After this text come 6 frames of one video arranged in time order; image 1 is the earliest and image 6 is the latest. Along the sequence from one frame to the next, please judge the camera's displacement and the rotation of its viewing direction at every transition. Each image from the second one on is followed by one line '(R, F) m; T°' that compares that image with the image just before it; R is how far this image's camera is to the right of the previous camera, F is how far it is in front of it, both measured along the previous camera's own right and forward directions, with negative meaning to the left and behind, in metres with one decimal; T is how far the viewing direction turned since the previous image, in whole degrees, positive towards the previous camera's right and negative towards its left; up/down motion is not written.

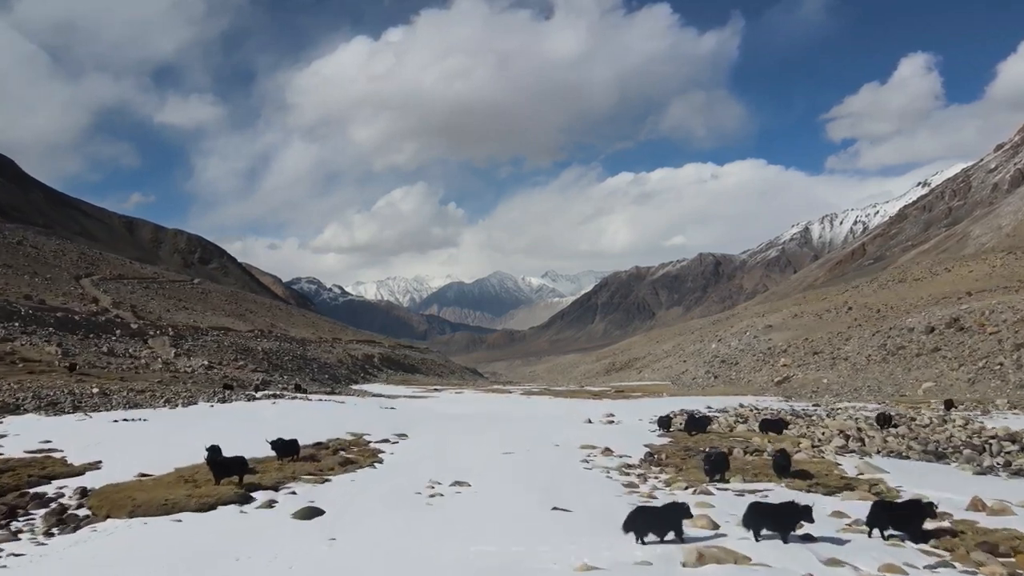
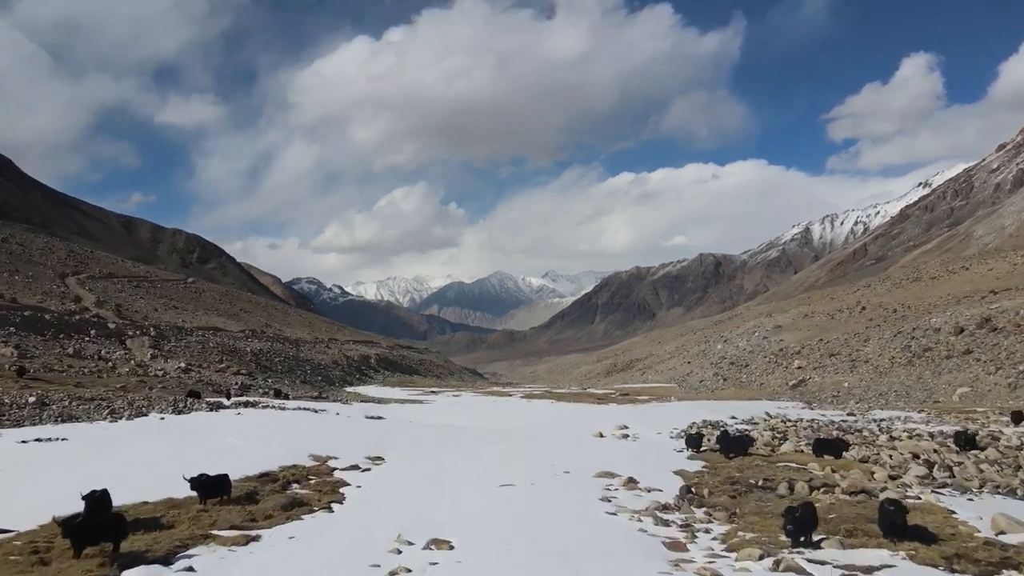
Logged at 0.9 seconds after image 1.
(0.0, +2.1) m; 0°
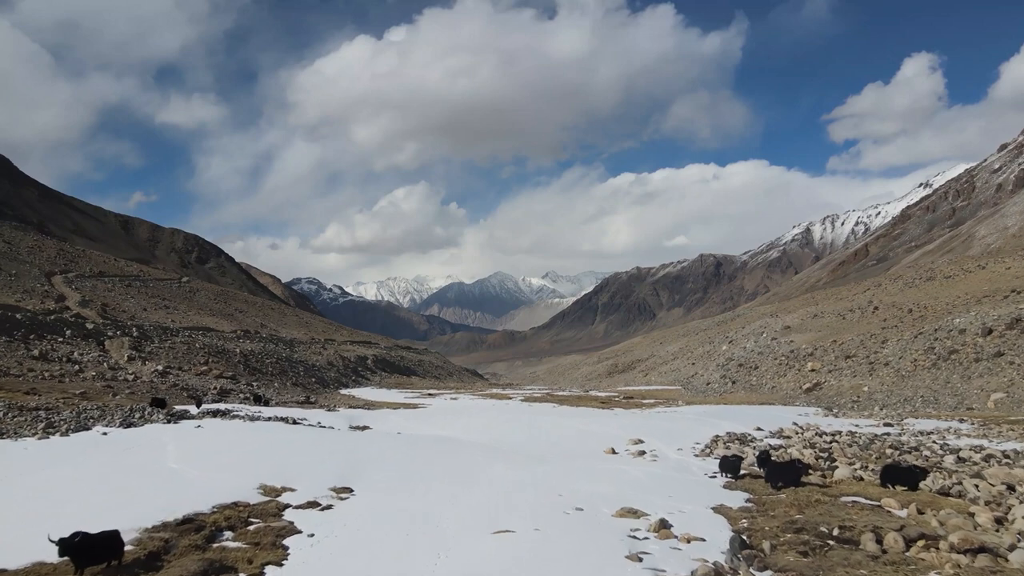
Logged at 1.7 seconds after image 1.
(0.0, +1.8) m; 0°
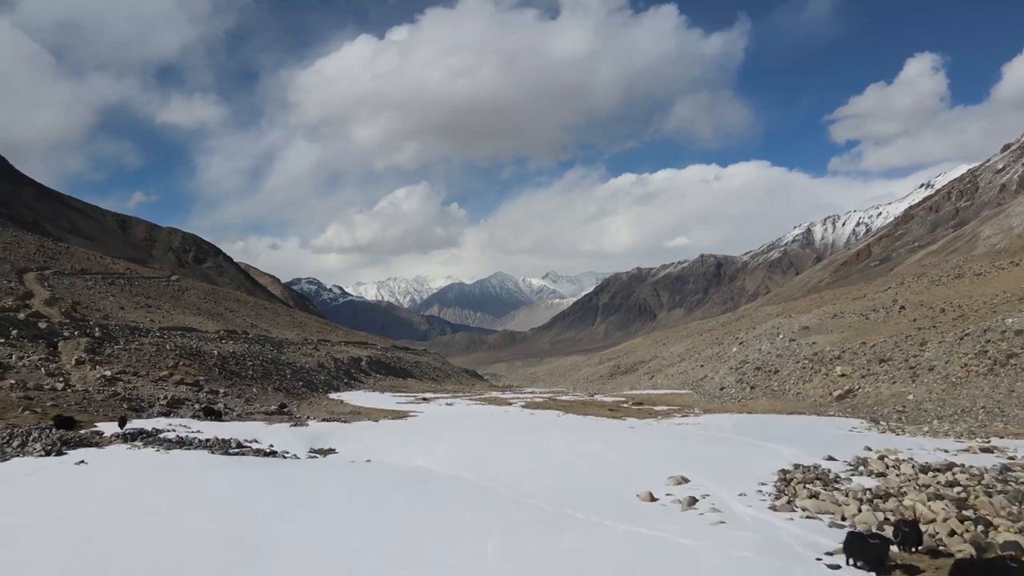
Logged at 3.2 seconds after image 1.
(0.0, +3.4) m; 0°
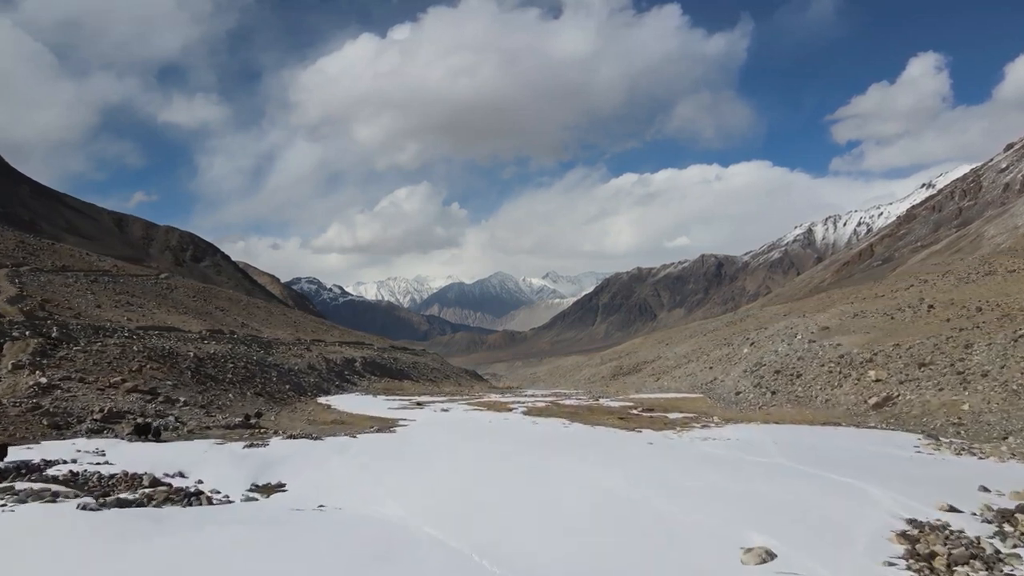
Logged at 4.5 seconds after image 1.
(0.0, +3.2) m; 0°
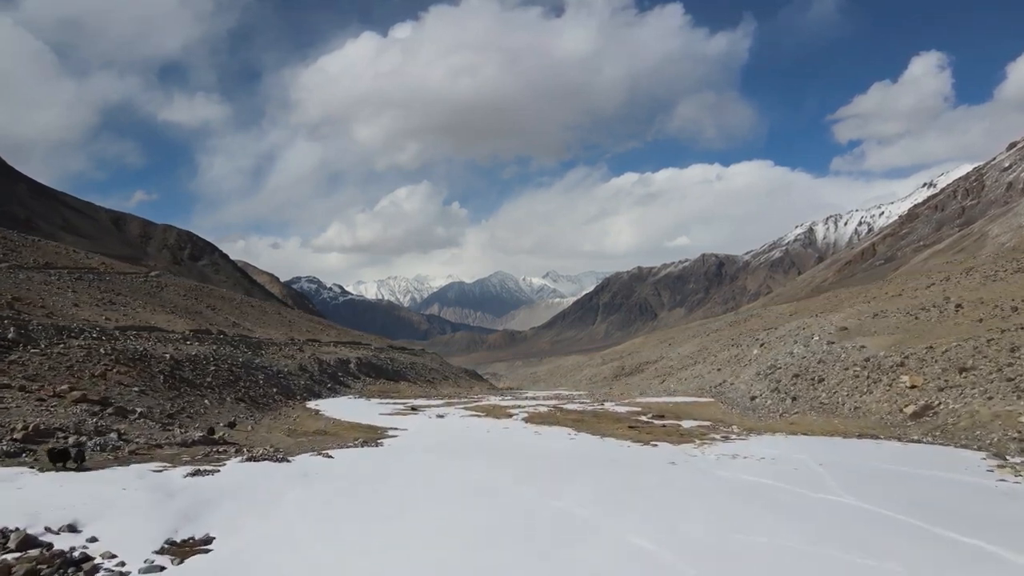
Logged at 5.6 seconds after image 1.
(0.0, +2.7) m; 0°
